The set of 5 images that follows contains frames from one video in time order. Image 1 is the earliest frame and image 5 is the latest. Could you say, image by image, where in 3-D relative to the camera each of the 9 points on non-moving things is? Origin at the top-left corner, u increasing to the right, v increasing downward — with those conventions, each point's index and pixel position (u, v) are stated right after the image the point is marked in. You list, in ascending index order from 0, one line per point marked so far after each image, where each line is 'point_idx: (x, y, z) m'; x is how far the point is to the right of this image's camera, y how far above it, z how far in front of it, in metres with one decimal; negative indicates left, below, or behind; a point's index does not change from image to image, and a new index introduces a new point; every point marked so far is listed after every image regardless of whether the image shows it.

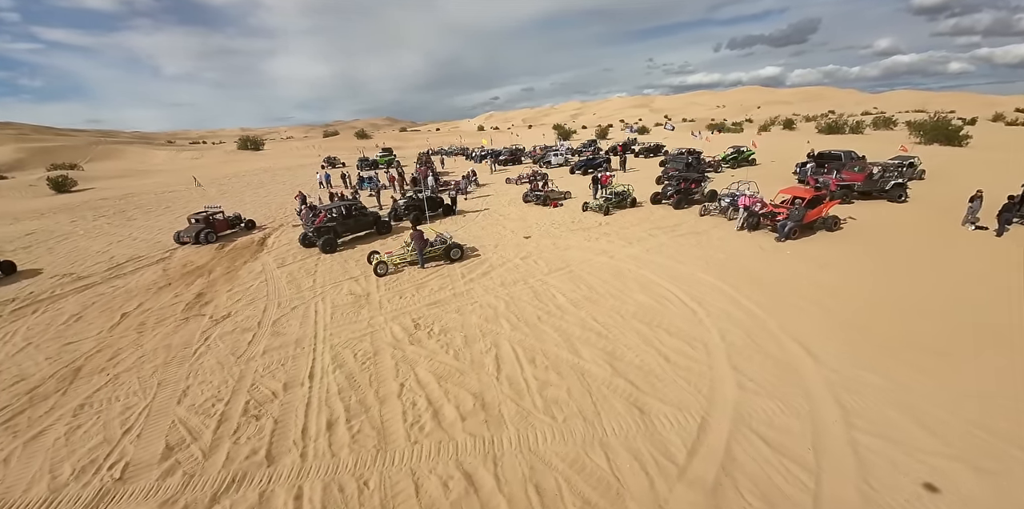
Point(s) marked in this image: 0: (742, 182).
0: (+11.3, +3.5, +18.2) m
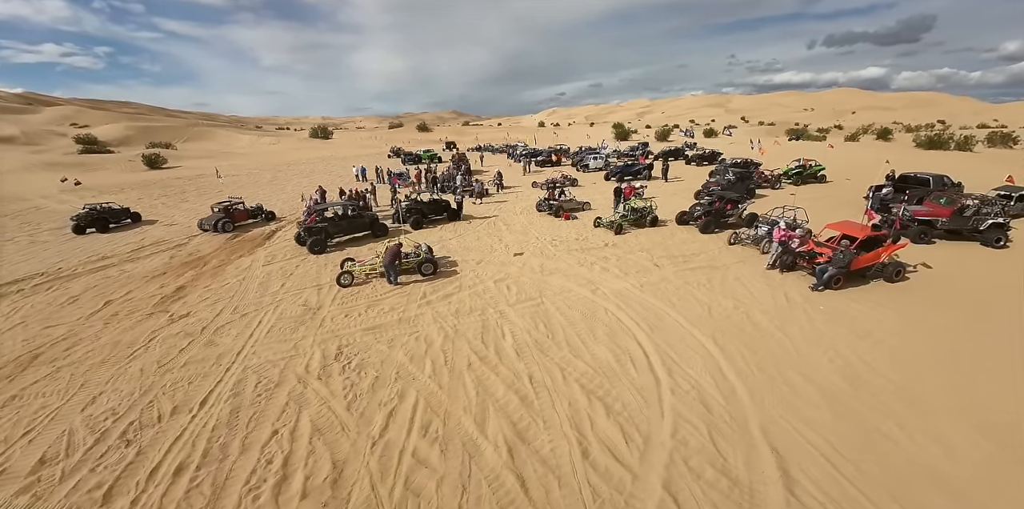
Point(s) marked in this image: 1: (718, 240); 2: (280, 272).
0: (+11.5, +2.0, +15.2) m
1: (+8.0, +0.6, +14.1) m
2: (-8.2, -0.6, +12.9) m
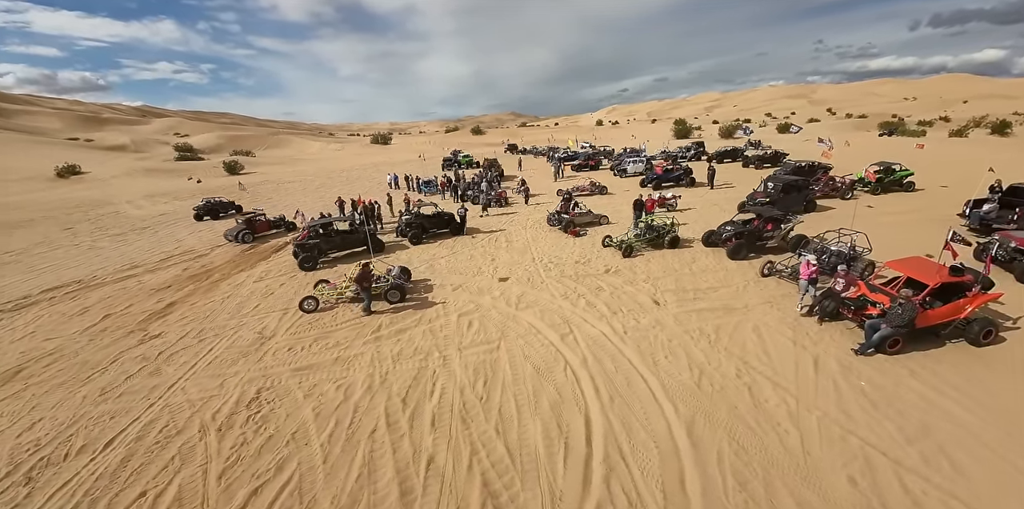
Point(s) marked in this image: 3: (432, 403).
0: (+11.1, +0.9, +12.1) m
1: (+7.5, -0.4, +11.6) m
2: (-8.7, -1.2, +12.8) m
3: (-1.4, -2.8, +6.9) m
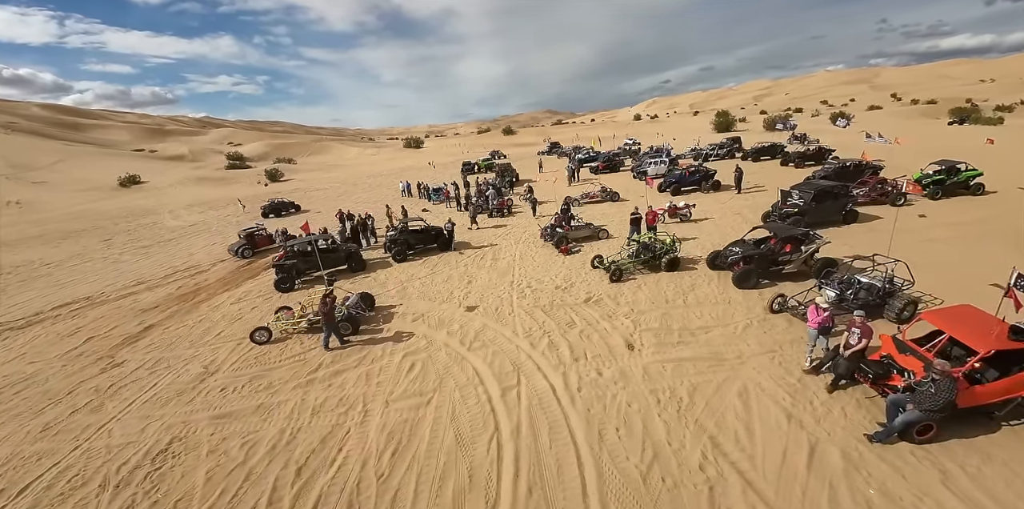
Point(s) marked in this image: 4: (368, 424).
0: (+10.2, +0.1, +9.8) m
1: (+6.5, -1.2, +9.7) m
2: (-9.5, -2.0, +12.6) m
3: (-2.9, -3.6, +5.9) m
4: (-2.6, -3.2, +7.0) m
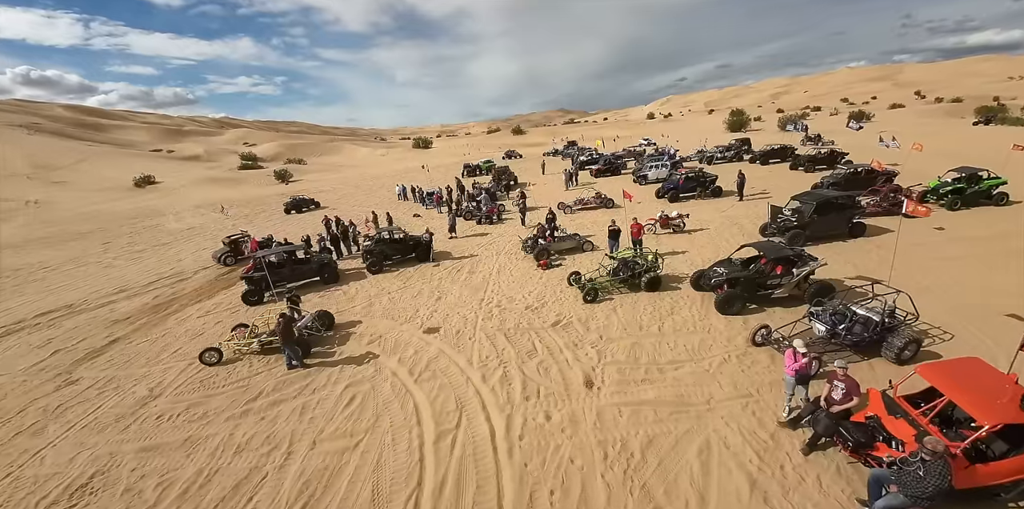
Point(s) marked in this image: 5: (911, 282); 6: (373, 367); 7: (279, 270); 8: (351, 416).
0: (+9.1, -0.5, +8.7) m
1: (+5.5, -1.7, +8.7) m
2: (-10.4, -2.4, +12.2) m
3: (-4.0, -4.1, +5.3) m
4: (-3.7, -3.6, +6.3) m
5: (+10.7, -0.7, +10.0) m
6: (-3.2, -2.7, +8.8) m
7: (-8.7, -0.5, +13.8) m
8: (-3.1, -3.2, +7.3) m
